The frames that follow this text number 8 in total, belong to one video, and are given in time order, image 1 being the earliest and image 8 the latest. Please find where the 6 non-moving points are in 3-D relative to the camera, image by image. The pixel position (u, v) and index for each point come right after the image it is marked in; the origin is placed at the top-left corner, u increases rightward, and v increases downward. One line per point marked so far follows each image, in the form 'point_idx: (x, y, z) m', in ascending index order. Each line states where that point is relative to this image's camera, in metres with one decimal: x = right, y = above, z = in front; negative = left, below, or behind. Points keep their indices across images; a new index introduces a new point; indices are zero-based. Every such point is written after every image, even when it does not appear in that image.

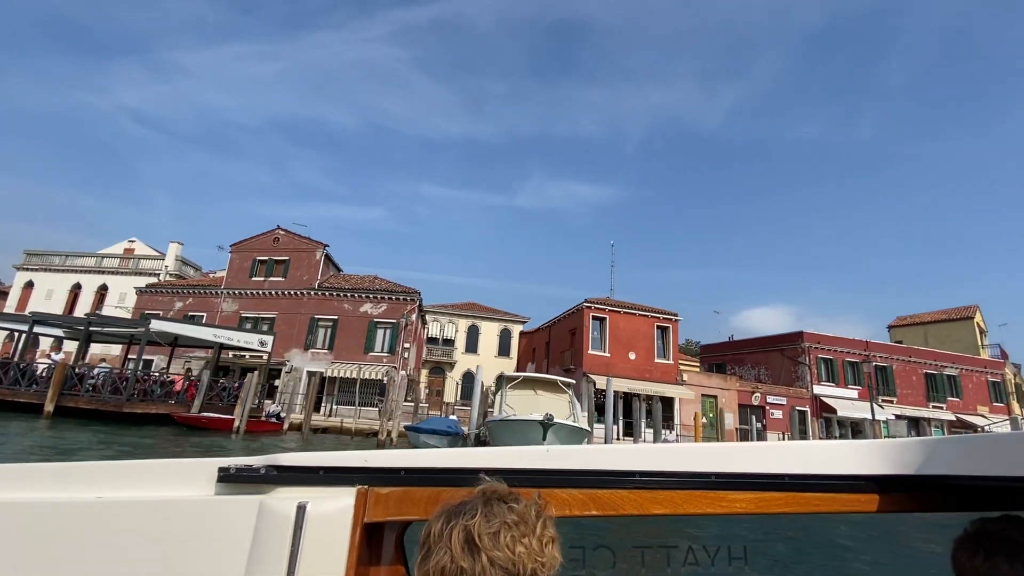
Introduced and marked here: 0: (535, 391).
0: (+0.8, -3.4, +16.0) m
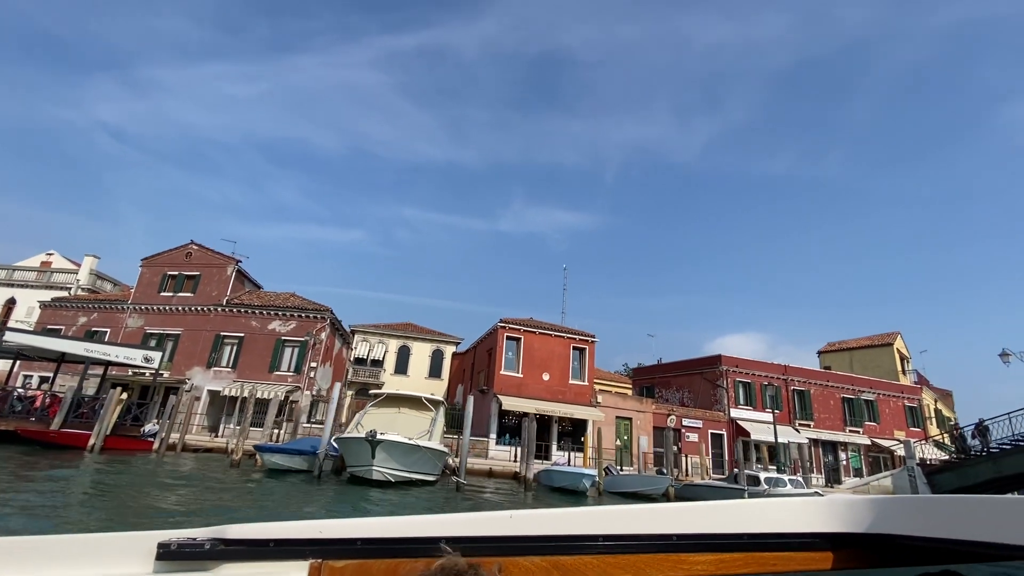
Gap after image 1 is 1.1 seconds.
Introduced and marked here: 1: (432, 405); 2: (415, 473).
0: (-3.6, -3.9, +15.6) m
1: (-2.6, -3.9, +15.8) m
2: (-2.9, -5.3, +13.9) m
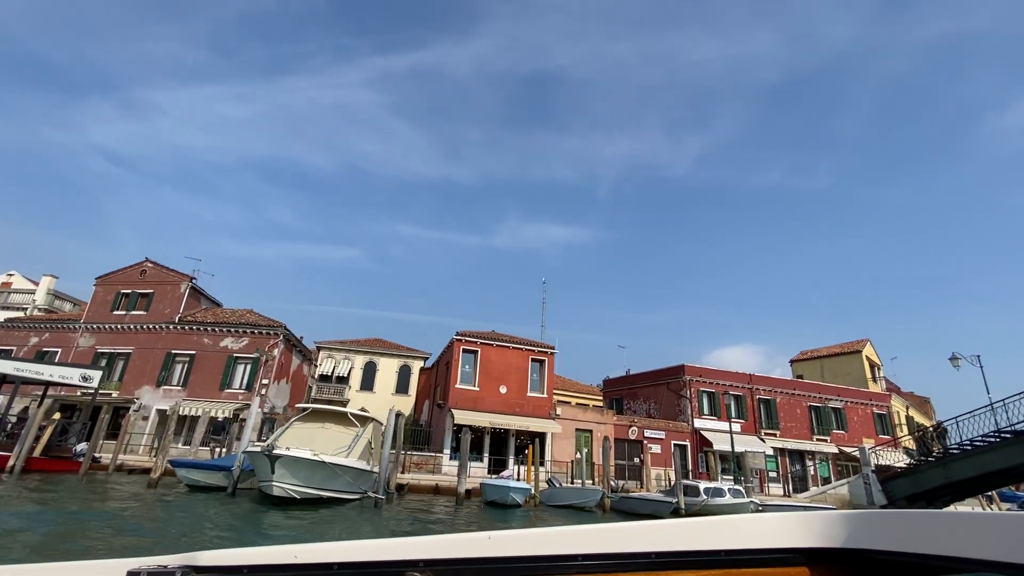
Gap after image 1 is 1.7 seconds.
0: (-6.0, -4.3, +15.3) m
1: (-4.9, -4.2, +15.6) m
2: (-5.2, -5.6, +13.5) m
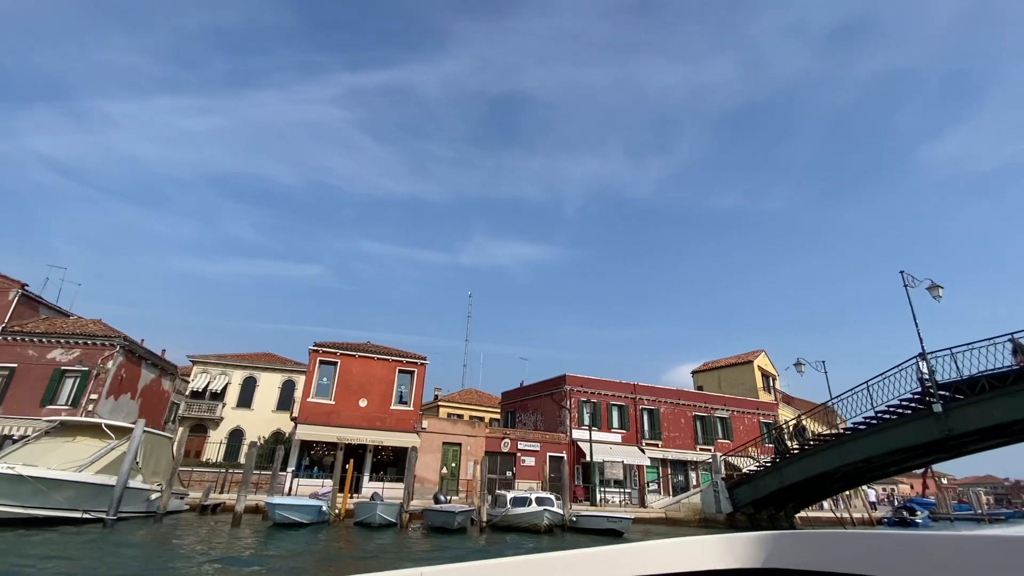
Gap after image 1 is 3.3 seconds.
0: (-12.6, -4.2, +13.8) m
1: (-11.6, -4.2, +14.1) m
2: (-11.7, -5.5, +12.0) m
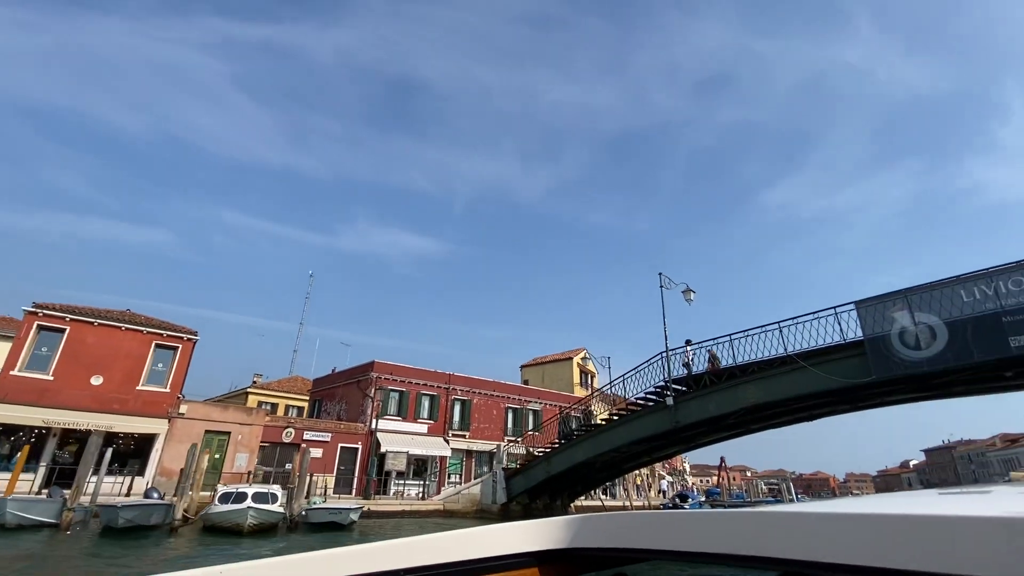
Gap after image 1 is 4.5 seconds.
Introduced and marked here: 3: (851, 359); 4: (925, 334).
0: (-19.6, -2.0, +8.5) m
1: (-18.7, -2.1, +9.0) m
2: (-18.4, -3.4, +6.9) m
3: (+8.8, -1.8, +12.7) m
4: (+9.7, -1.1, +11.6) m
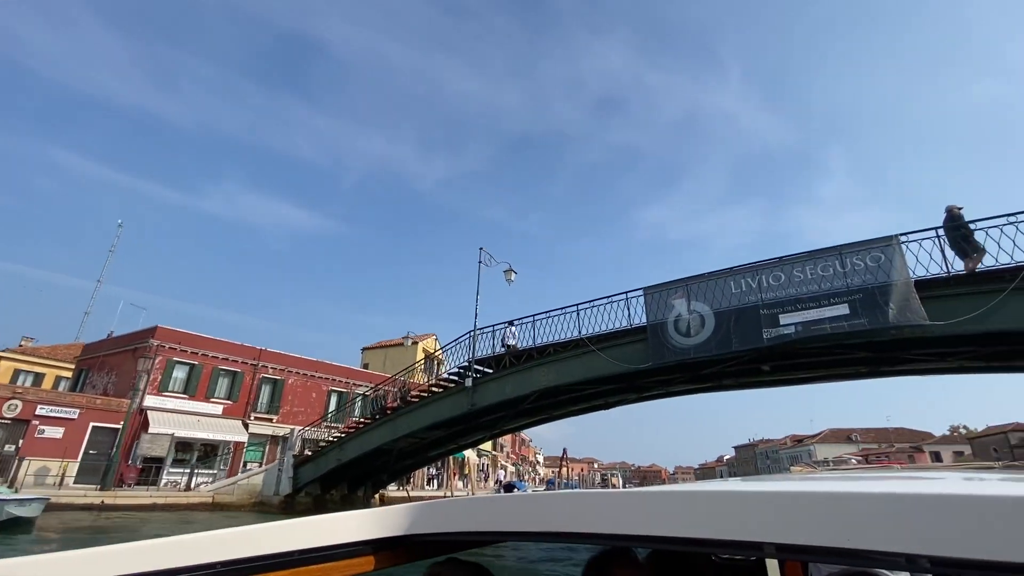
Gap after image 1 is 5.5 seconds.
0: (-23.3, +1.0, +1.5) m
1: (-22.6, +0.9, +2.2) m
2: (-21.9, -0.5, +0.3) m
3: (+3.1, -1.4, +12.4) m
4: (+4.3, -0.8, +11.5) m
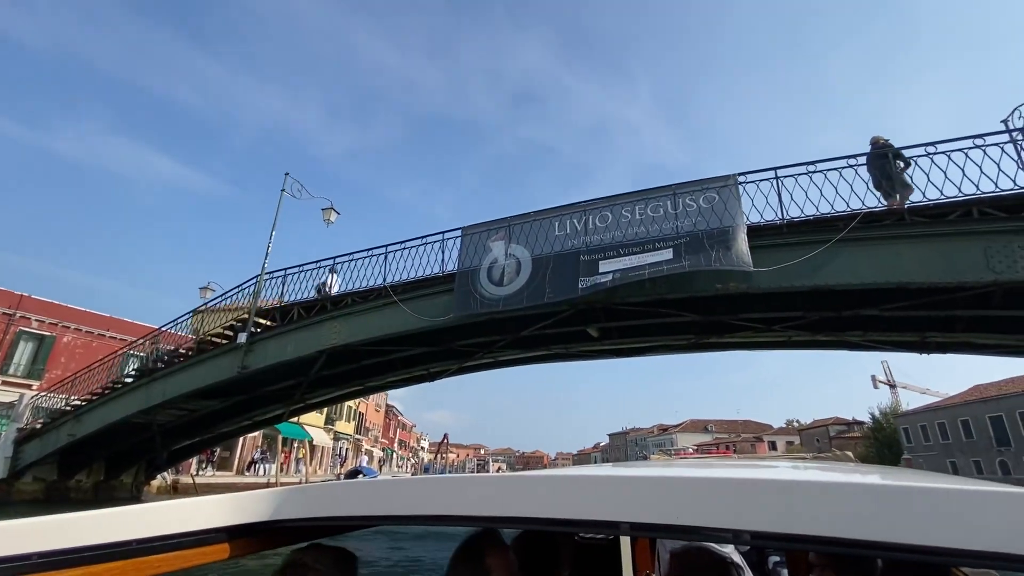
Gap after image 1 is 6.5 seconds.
0: (-24.9, +3.9, -6.1) m
1: (-24.3, +3.8, -5.2) m
2: (-23.5, +2.3, -7.0) m
3: (-1.5, -0.1, +9.9) m
4: (0.0, +0.4, +9.3) m
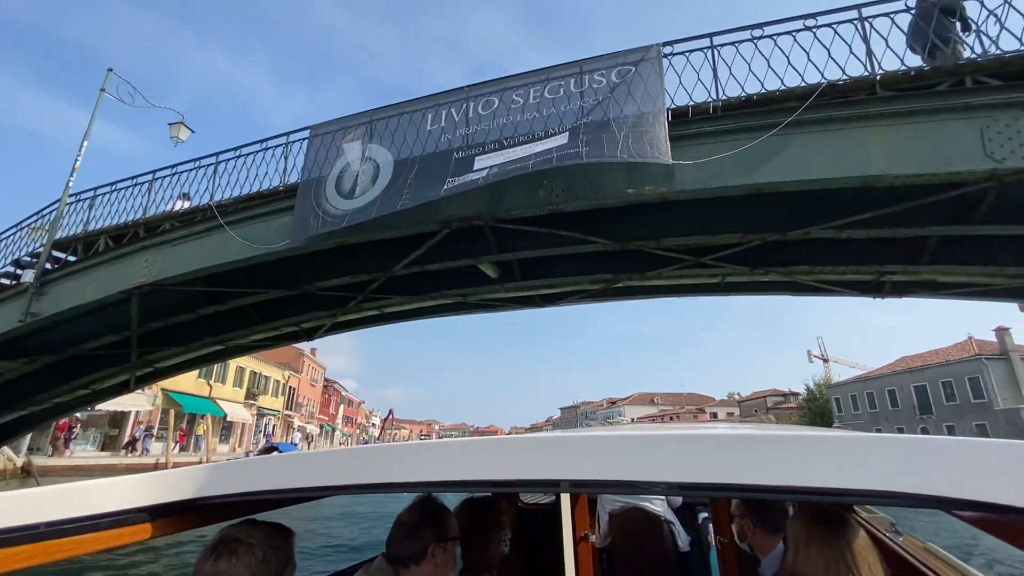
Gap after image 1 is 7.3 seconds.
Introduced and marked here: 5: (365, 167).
0: (-25.4, +4.7, -10.7) m
1: (-25.0, +4.6, -9.8) m
2: (-23.9, +3.0, -11.4) m
3: (-3.5, +1.1, +7.4) m
4: (-2.0, +1.6, +6.9) m
5: (-2.0, +1.7, +6.9) m
